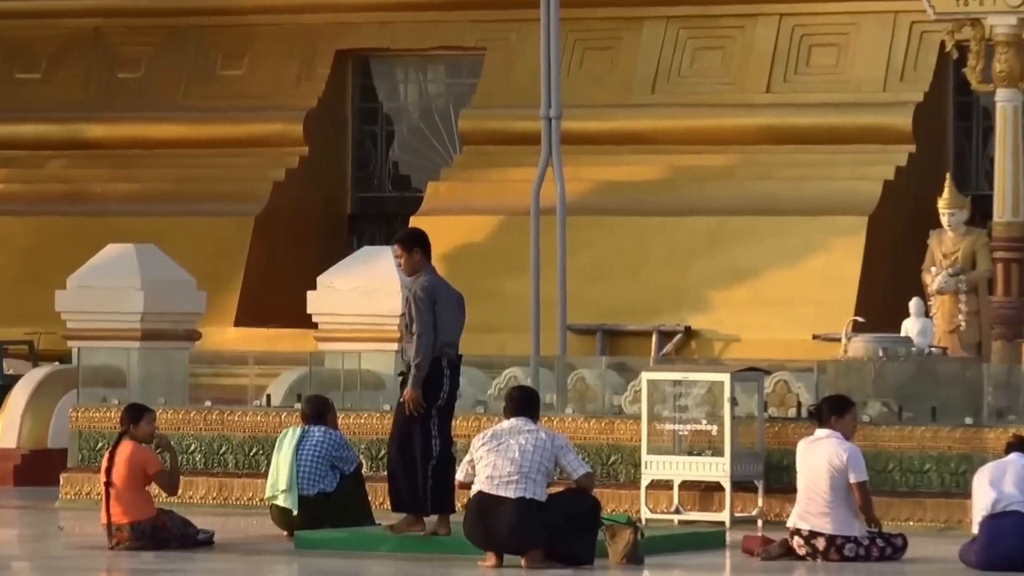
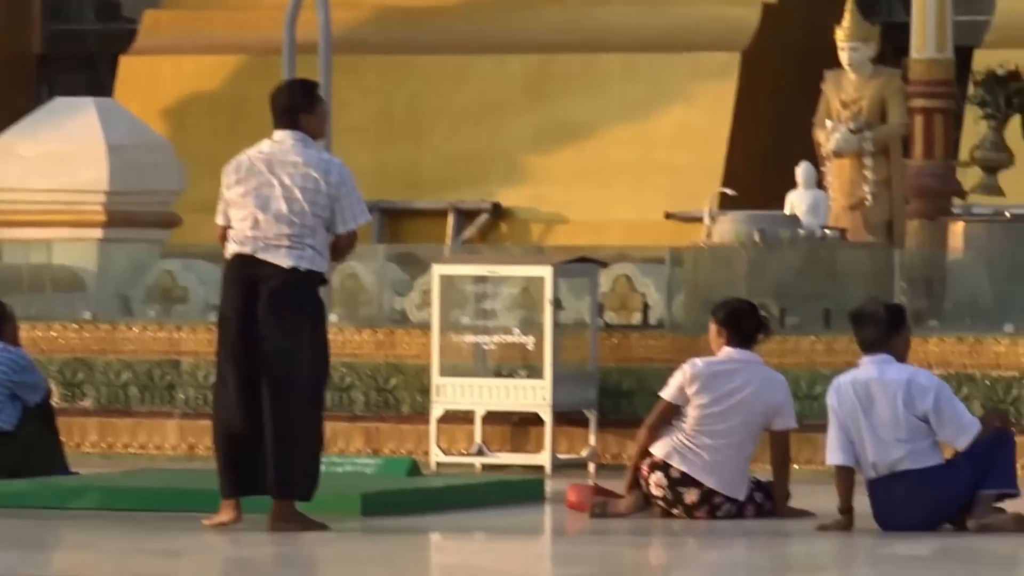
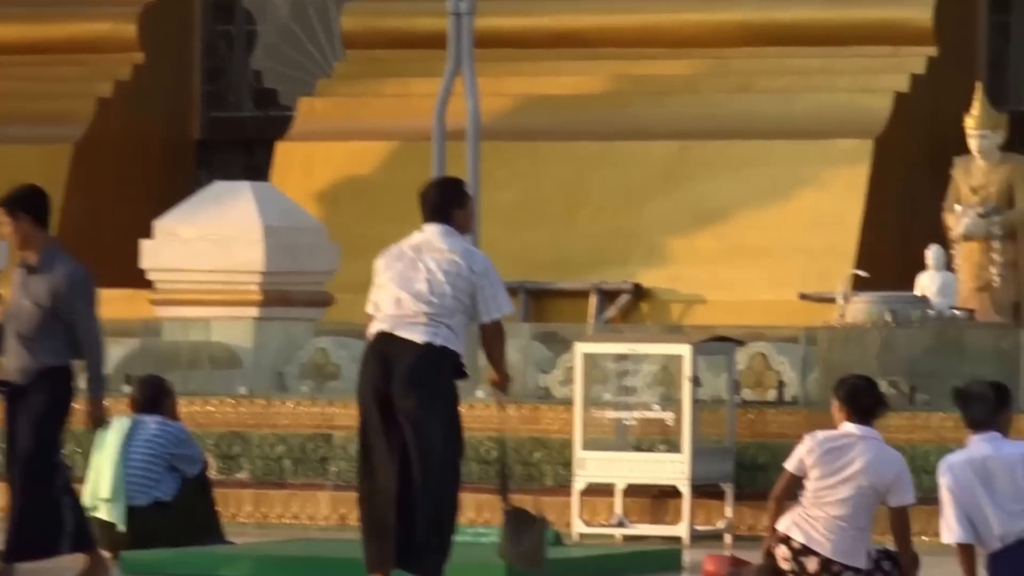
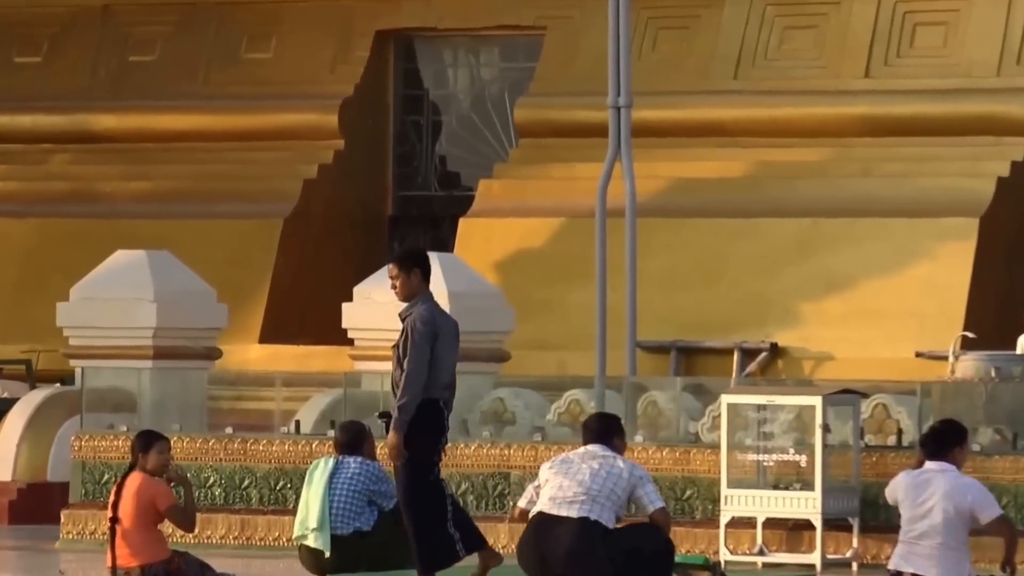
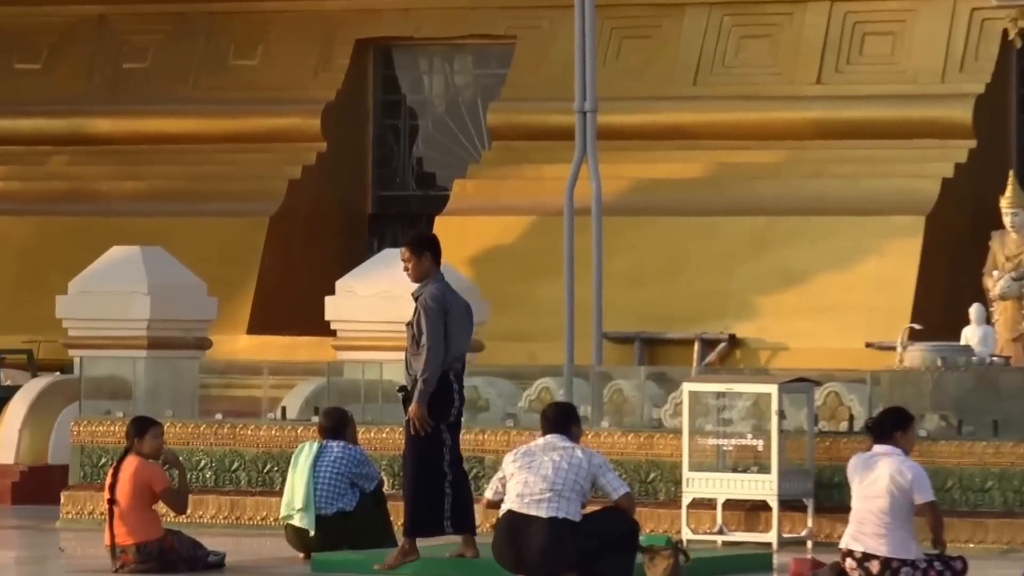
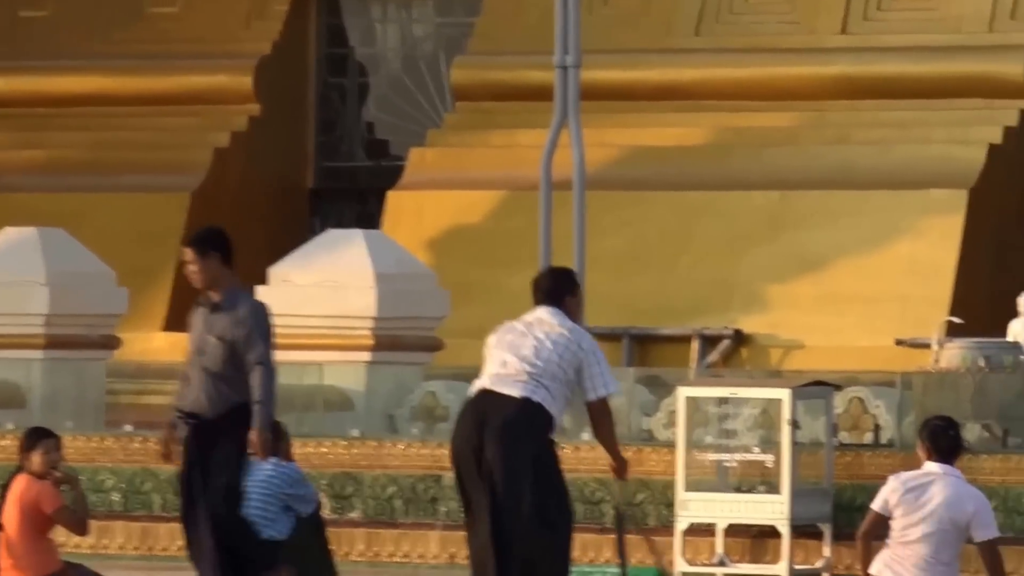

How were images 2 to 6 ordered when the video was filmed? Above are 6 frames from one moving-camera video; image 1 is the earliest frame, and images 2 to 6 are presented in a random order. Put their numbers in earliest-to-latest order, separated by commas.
5, 4, 6, 3, 2
